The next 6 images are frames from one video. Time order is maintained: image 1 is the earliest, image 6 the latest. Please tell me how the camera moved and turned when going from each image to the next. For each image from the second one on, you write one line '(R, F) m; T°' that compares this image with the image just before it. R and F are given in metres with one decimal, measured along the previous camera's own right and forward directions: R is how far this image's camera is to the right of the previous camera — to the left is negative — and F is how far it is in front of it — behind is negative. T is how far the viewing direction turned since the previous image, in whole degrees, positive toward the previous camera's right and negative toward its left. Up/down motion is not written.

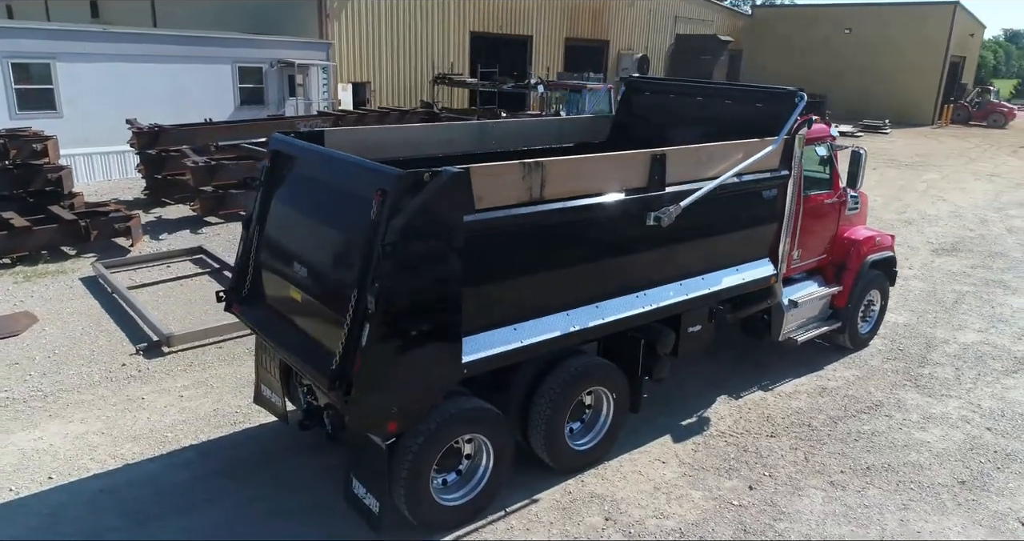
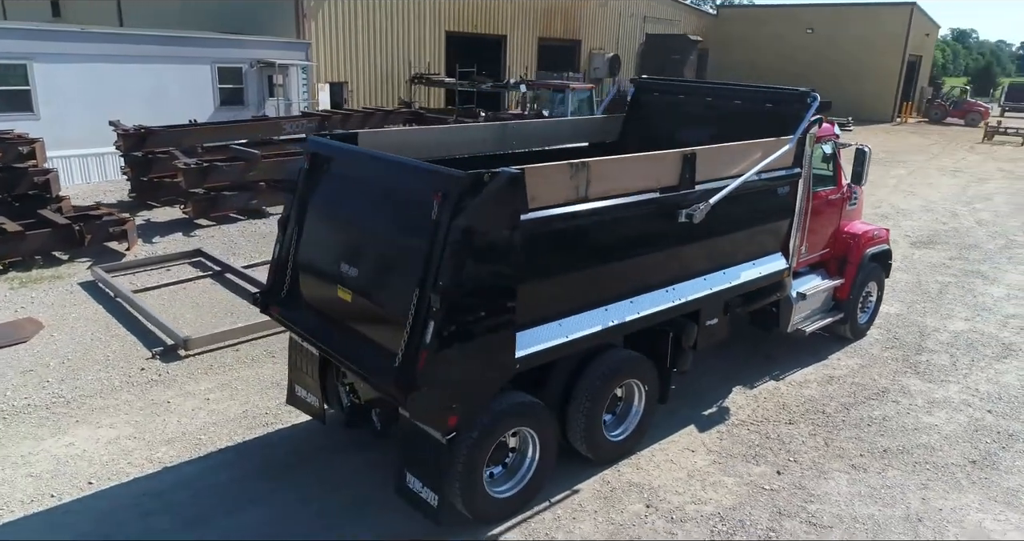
(-0.5, -0.1) m; +3°
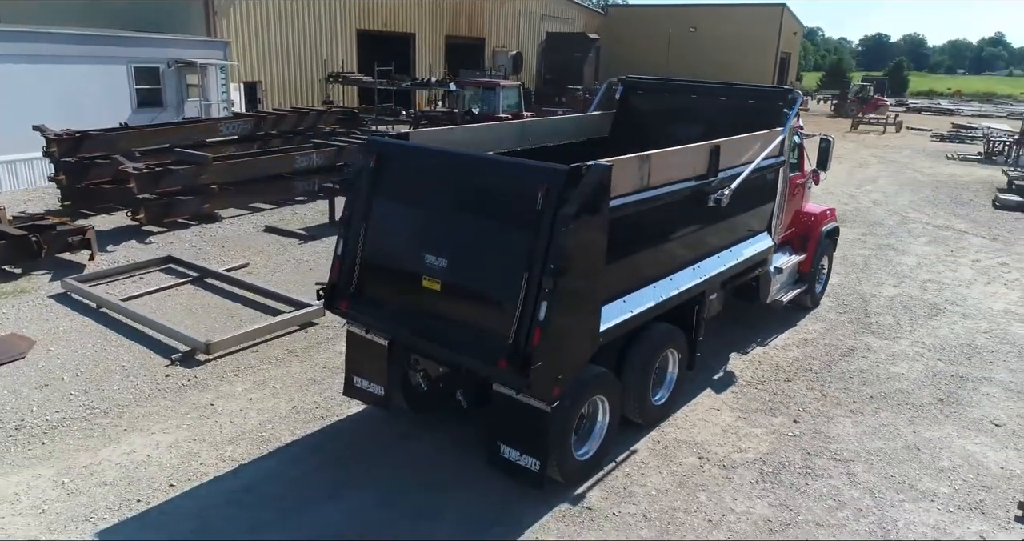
(-1.2, -0.3) m; +9°
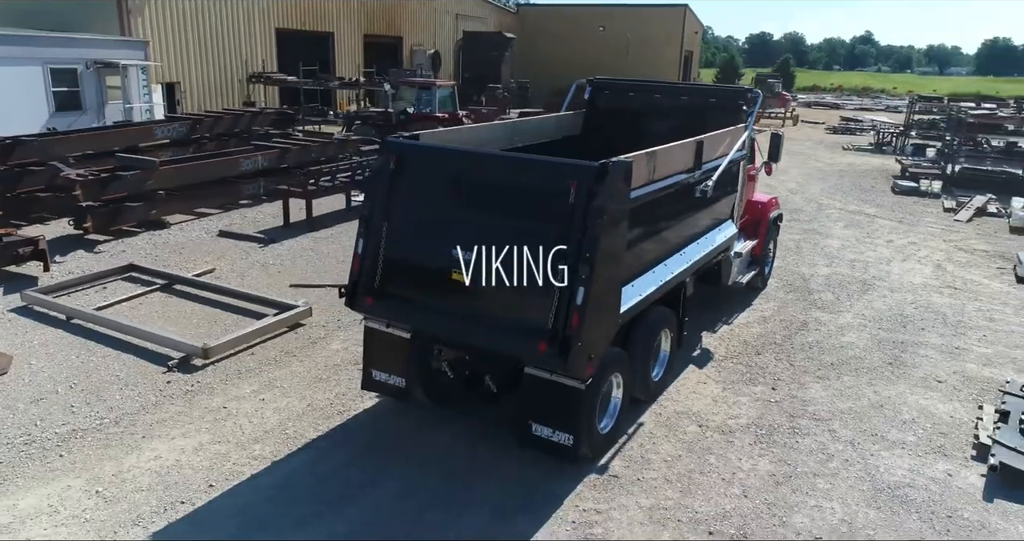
(-0.8, -0.3) m; +7°
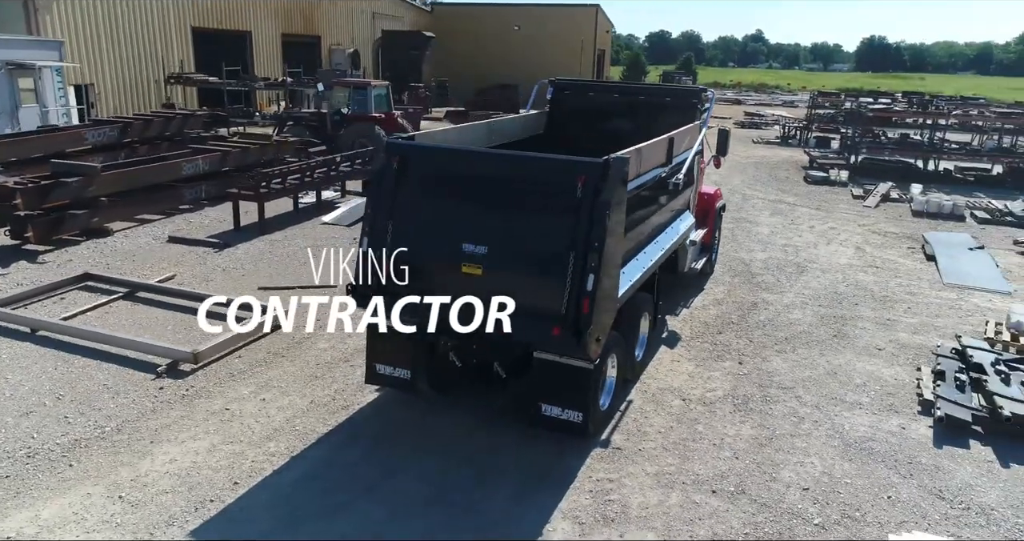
(-0.7, -0.3) m; +7°
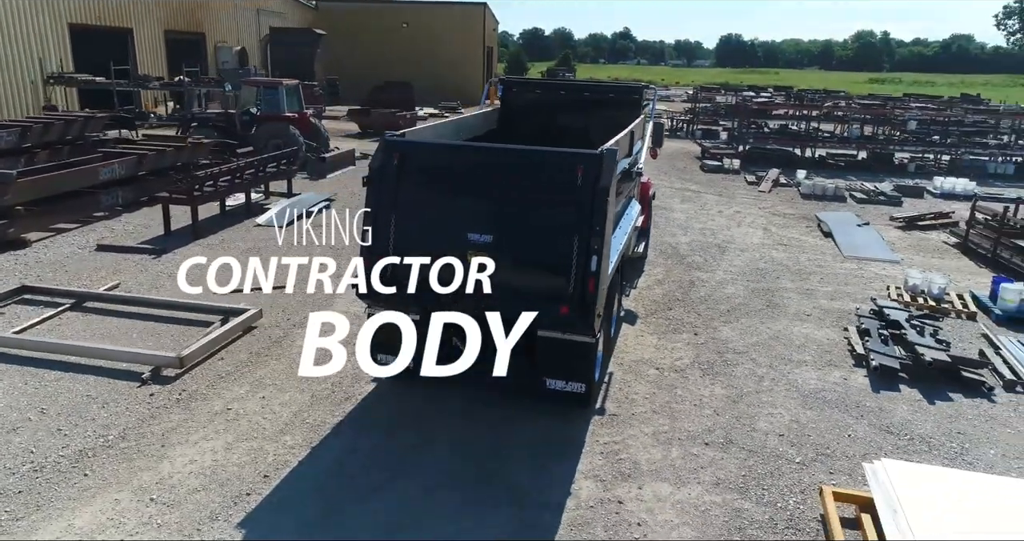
(-0.9, -0.3) m; +9°
